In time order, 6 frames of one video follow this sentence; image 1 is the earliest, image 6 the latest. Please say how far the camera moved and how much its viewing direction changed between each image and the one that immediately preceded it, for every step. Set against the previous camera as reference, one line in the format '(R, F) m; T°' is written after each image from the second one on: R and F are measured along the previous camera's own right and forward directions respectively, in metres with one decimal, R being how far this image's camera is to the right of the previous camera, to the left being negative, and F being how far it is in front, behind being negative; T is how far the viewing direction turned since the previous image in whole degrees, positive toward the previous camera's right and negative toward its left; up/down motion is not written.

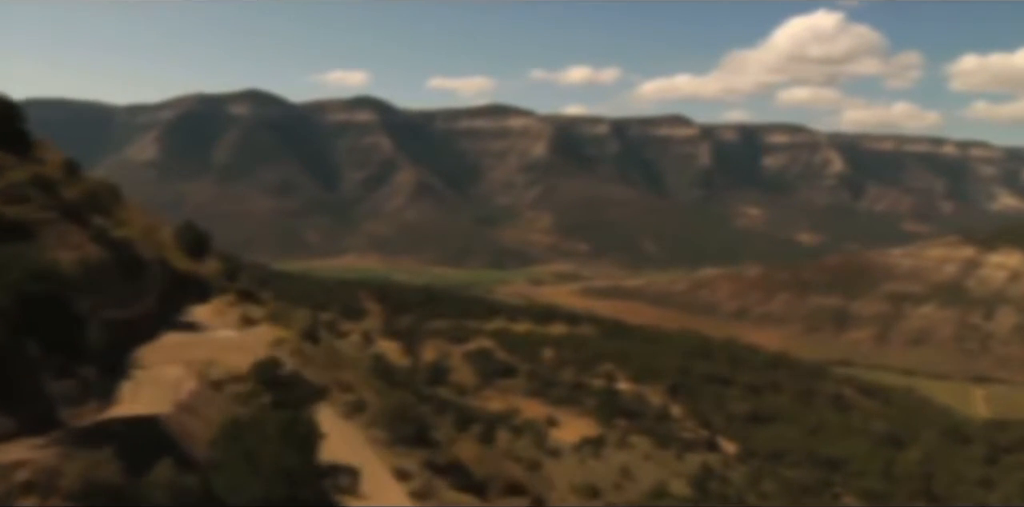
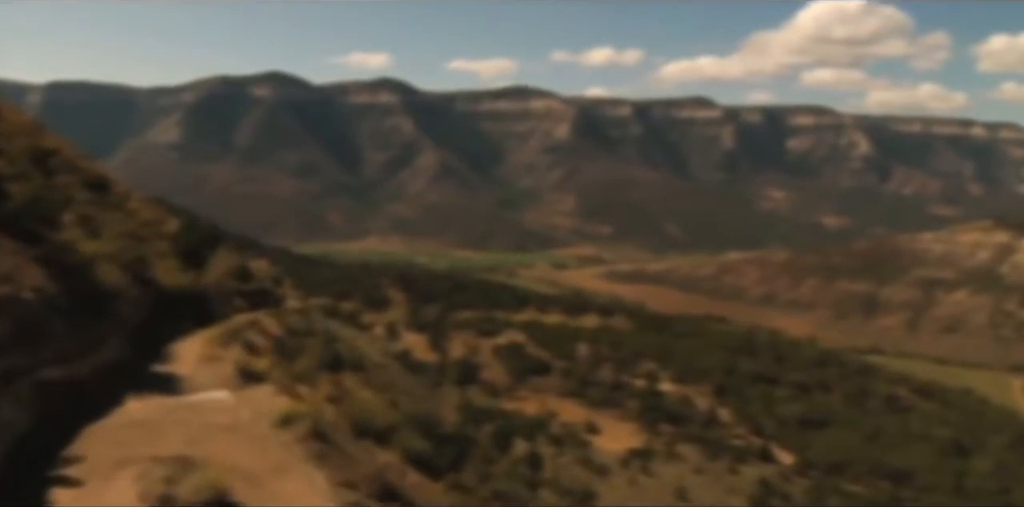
(-0.5, +3.3) m; -1°
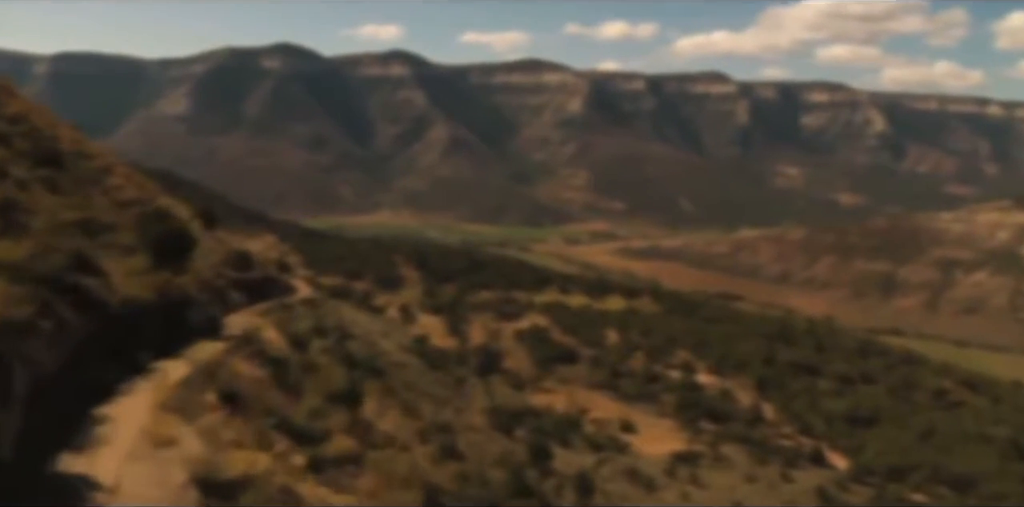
(-0.6, +3.5) m; 0°
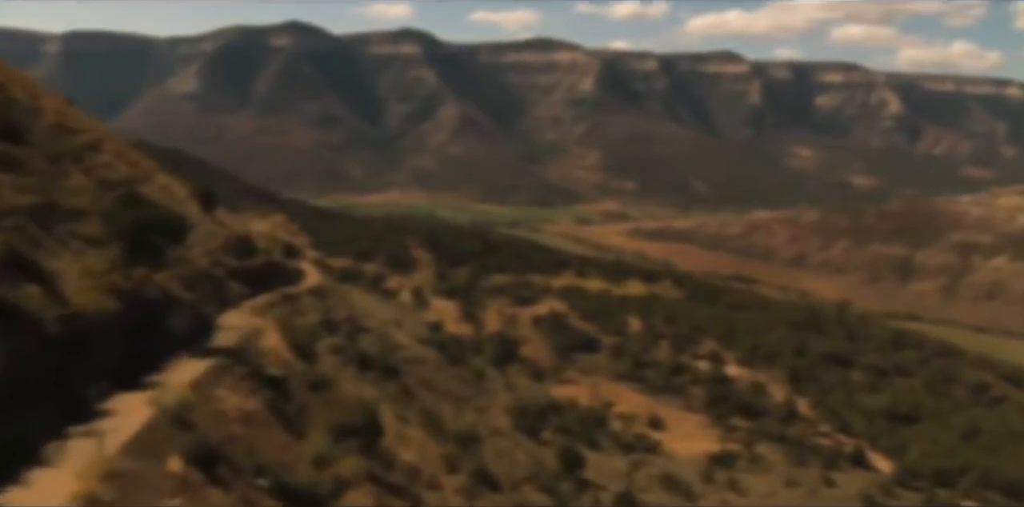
(-0.3, +2.3) m; 0°
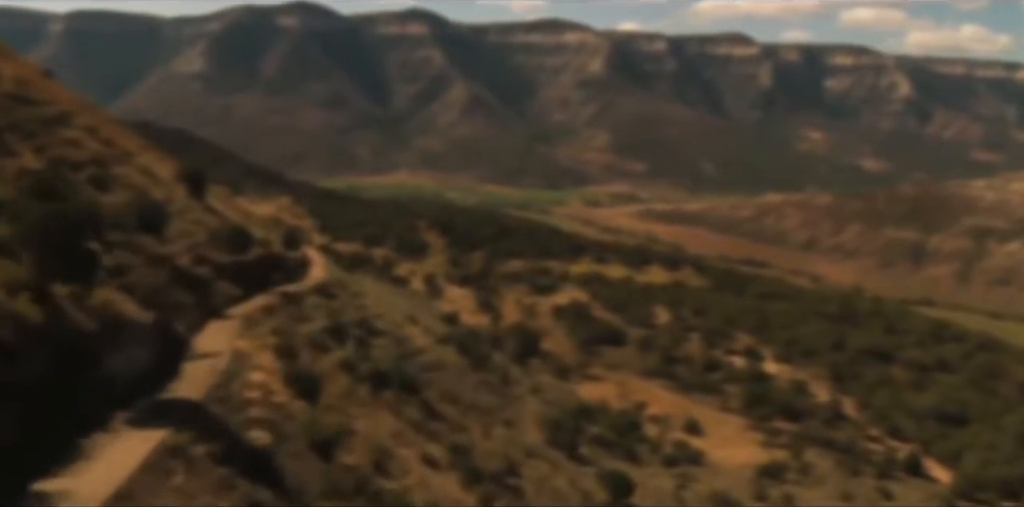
(-0.5, +2.9) m; 0°
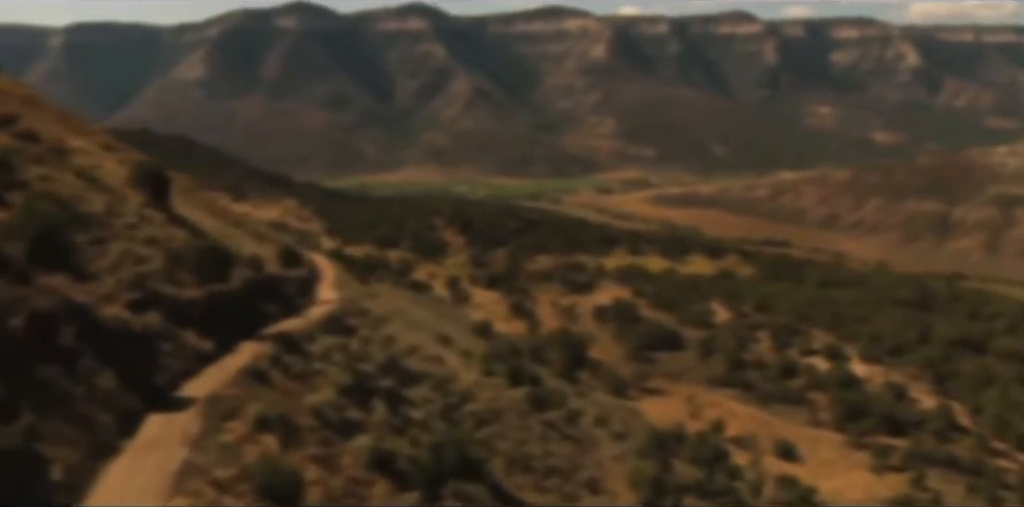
(-0.8, +5.2) m; 0°
